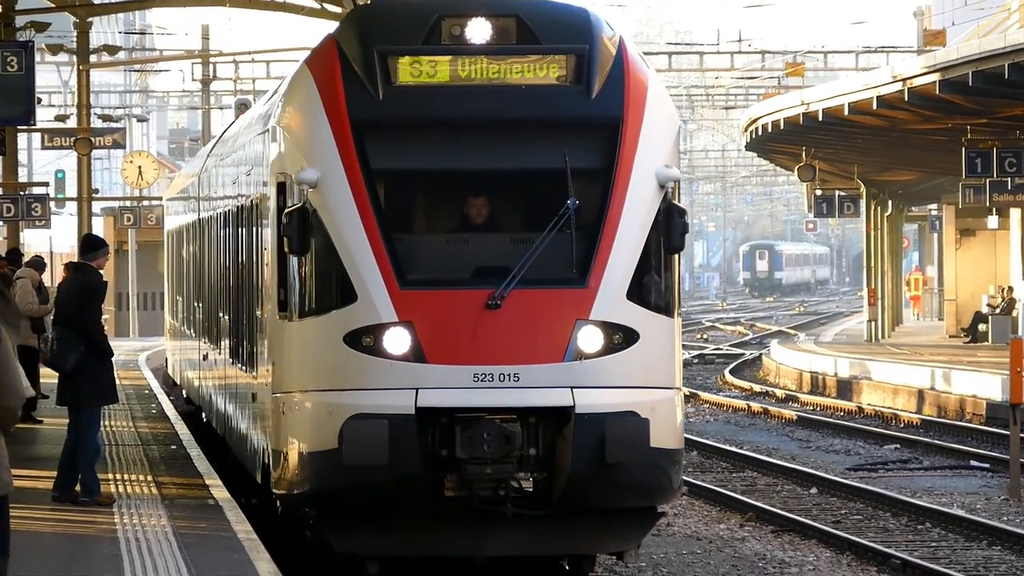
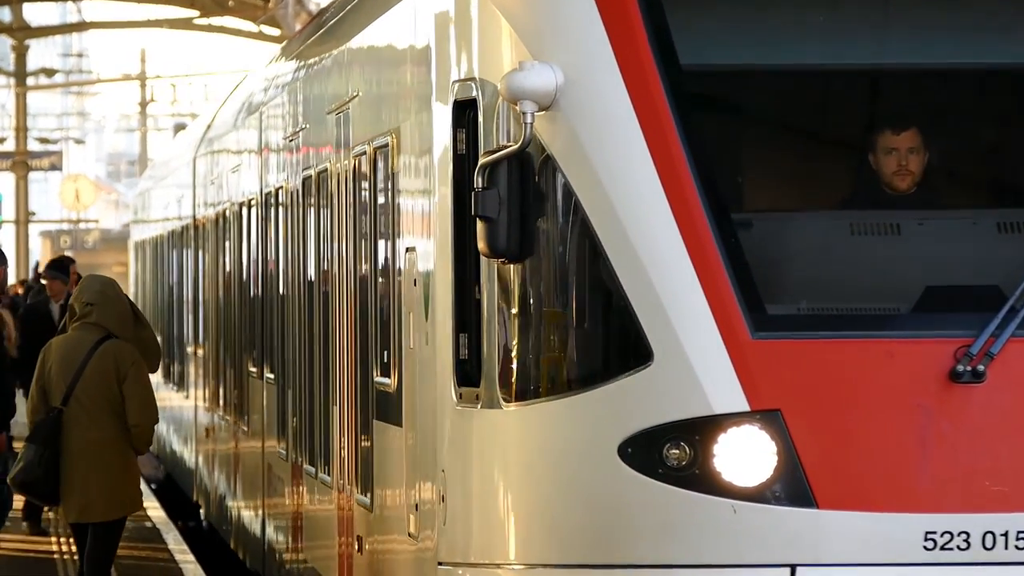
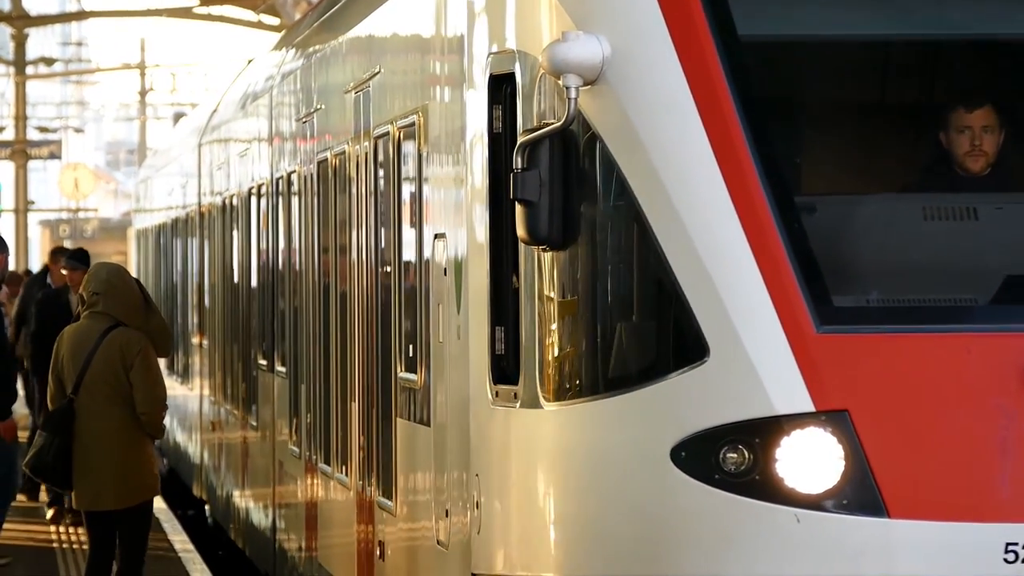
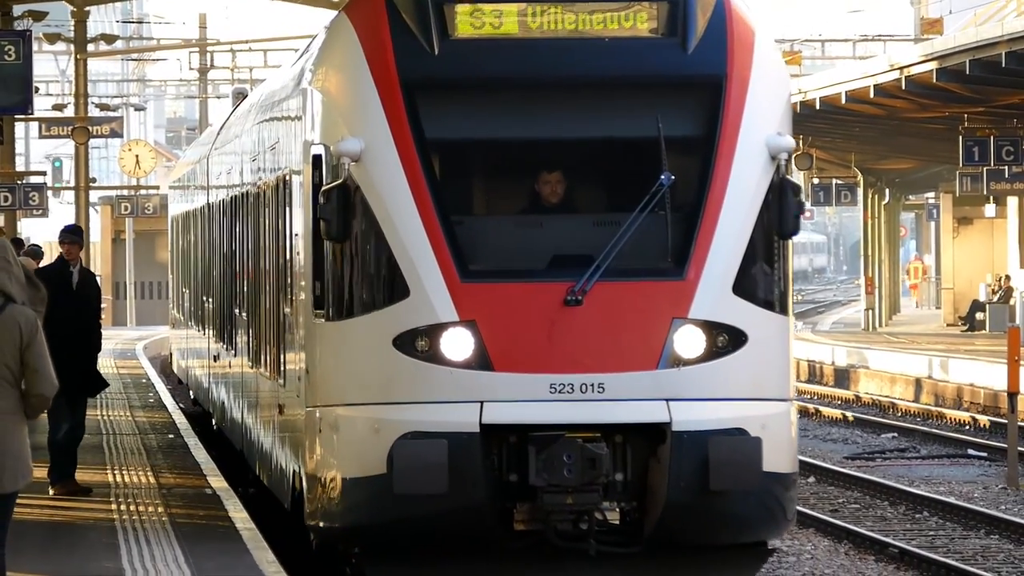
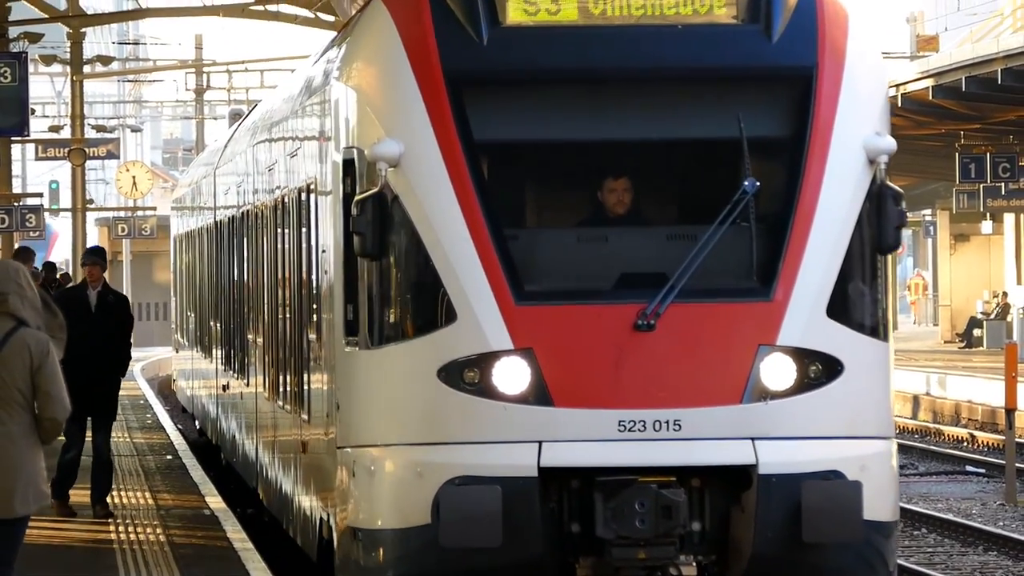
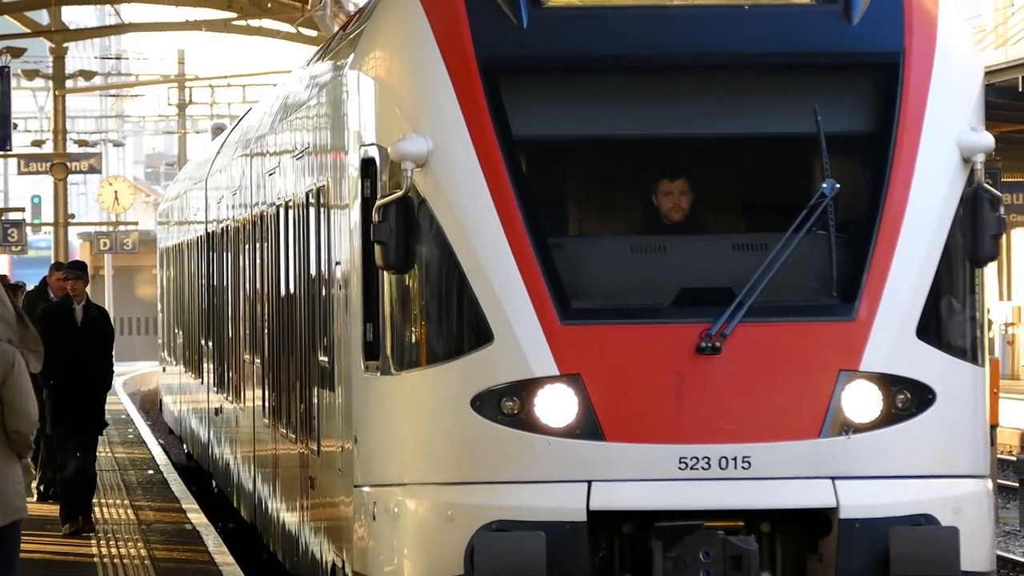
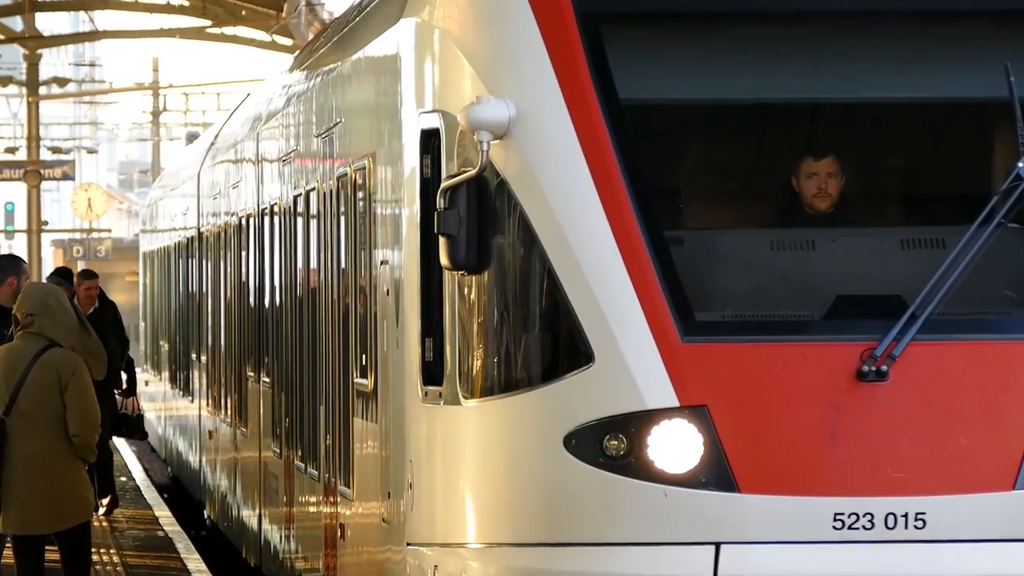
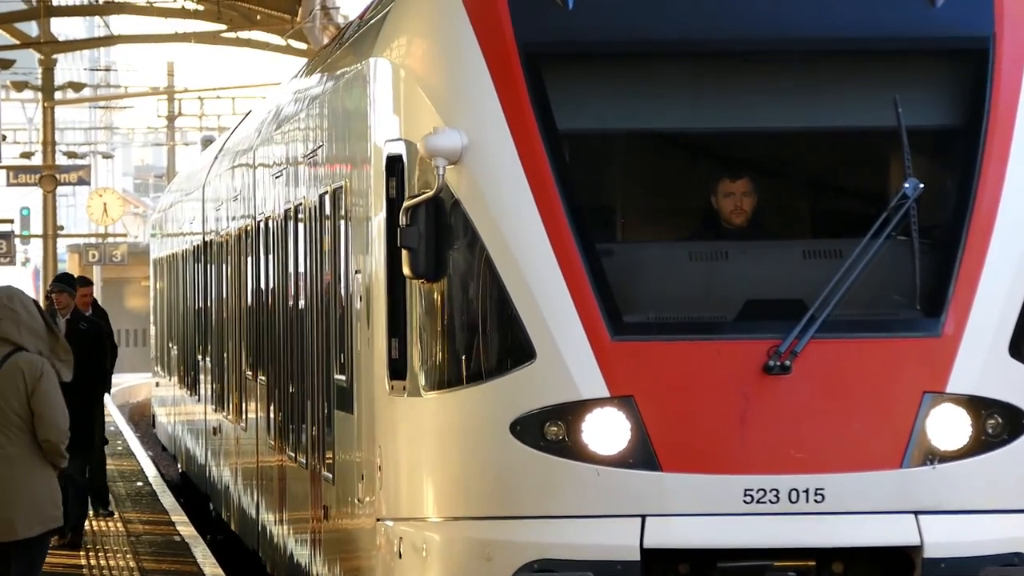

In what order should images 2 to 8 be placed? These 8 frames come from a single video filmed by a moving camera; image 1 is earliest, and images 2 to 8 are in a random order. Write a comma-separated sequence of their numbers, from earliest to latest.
4, 5, 6, 8, 7, 2, 3
